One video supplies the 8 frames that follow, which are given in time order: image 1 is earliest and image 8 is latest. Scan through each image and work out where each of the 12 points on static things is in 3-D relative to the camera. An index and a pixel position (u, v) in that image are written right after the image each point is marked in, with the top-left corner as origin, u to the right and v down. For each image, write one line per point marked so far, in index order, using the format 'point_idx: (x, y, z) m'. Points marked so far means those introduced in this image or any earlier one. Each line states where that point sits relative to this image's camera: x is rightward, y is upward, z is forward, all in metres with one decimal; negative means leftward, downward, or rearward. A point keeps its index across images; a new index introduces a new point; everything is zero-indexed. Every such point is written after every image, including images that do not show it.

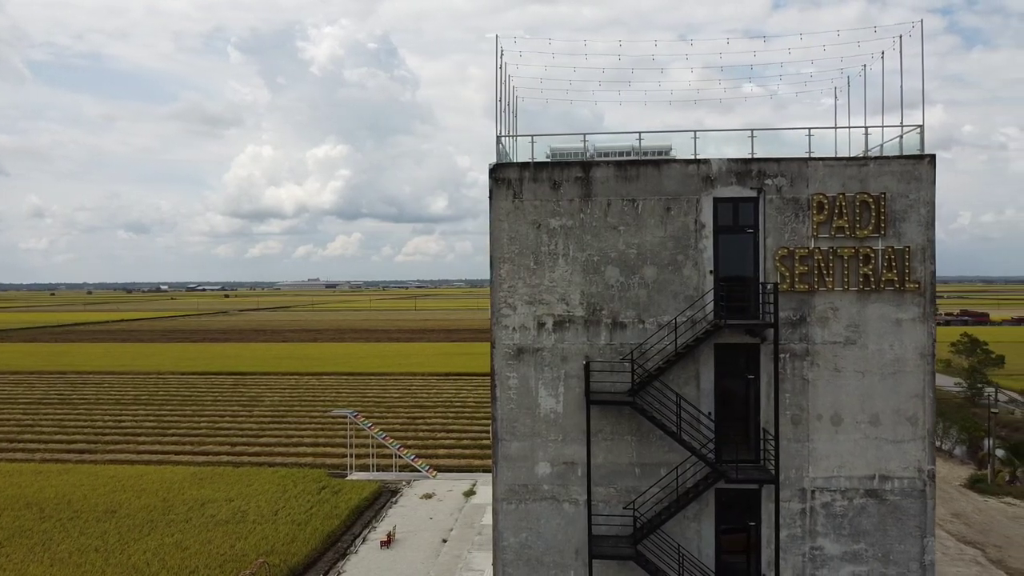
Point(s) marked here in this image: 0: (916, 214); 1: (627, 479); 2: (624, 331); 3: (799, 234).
0: (+6.9, +1.3, +11.1) m
1: (+2.0, -3.3, +11.2) m
2: (+2.0, -0.7, +11.3) m
3: (+4.9, +0.9, +11.1) m
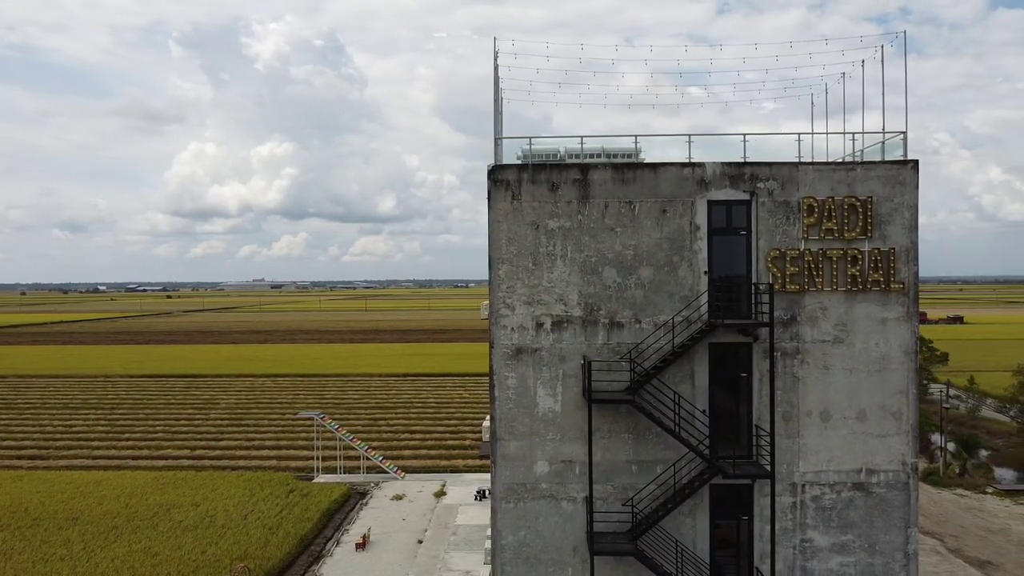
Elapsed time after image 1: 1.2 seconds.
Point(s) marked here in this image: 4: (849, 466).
0: (+6.9, +1.3, +11.5) m
1: (+2.0, -3.3, +11.4) m
2: (+1.9, -0.7, +11.4) m
3: (+4.9, +0.9, +11.5) m
4: (+6.0, -3.2, +11.5) m
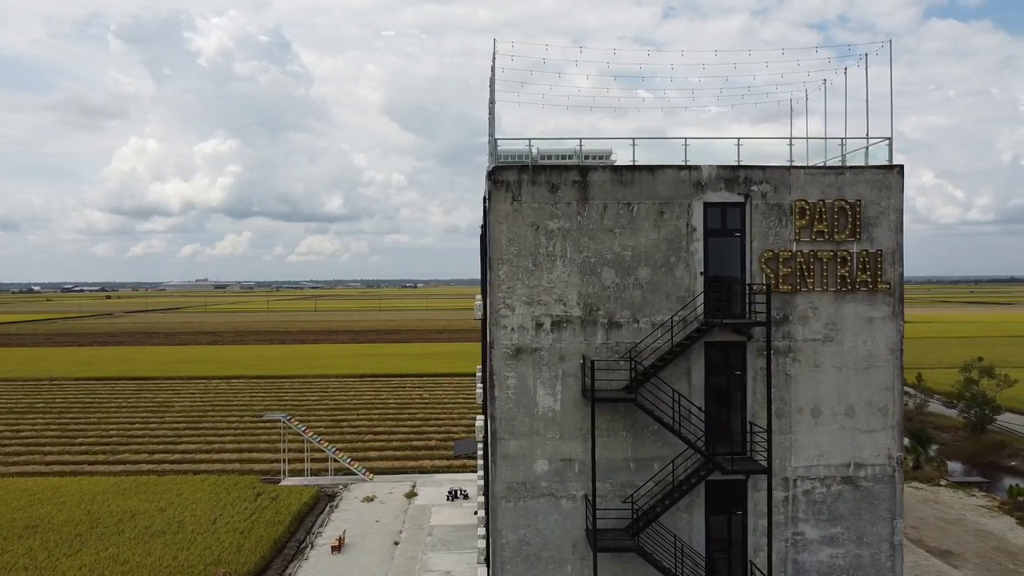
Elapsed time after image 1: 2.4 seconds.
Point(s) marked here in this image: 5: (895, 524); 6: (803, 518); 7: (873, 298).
0: (+6.9, +1.3, +11.9) m
1: (+2.0, -3.3, +11.5) m
2: (+1.9, -0.8, +11.6) m
3: (+4.9, +0.9, +11.8) m
4: (+6.0, -3.2, +11.9) m
5: (+7.0, -4.3, +11.9) m
6: (+5.3, -4.2, +11.9) m
7: (+6.7, -0.2, +11.9) m
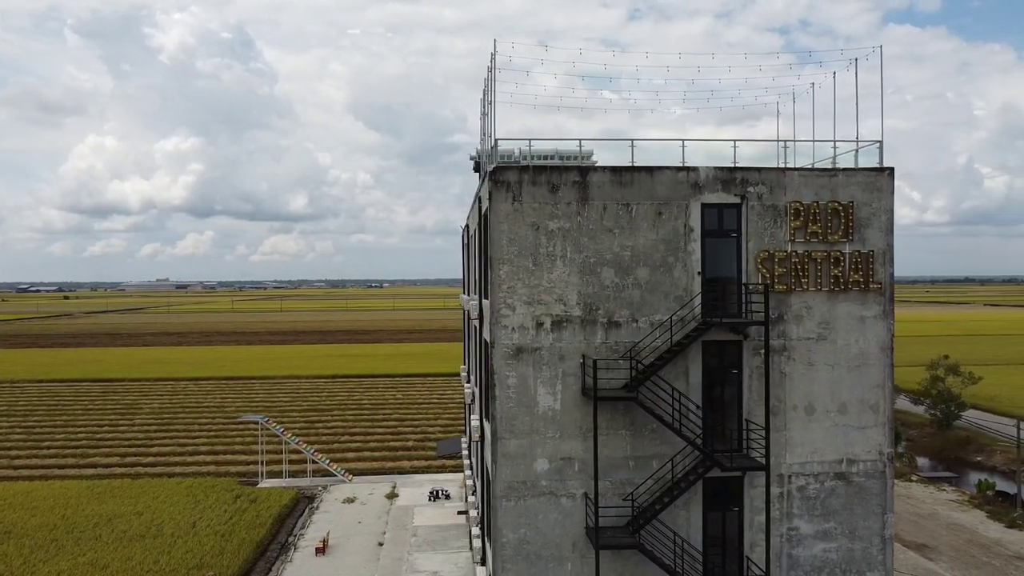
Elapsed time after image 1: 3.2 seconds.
0: (+6.9, +1.3, +12.2) m
1: (+2.0, -3.3, +11.6) m
2: (+1.9, -0.7, +11.7) m
3: (+4.9, +0.9, +12.0) m
4: (+6.0, -3.2, +12.2) m
5: (+7.0, -4.3, +12.2) m
6: (+5.3, -4.2, +12.1) m
7: (+6.7, -0.2, +12.2) m
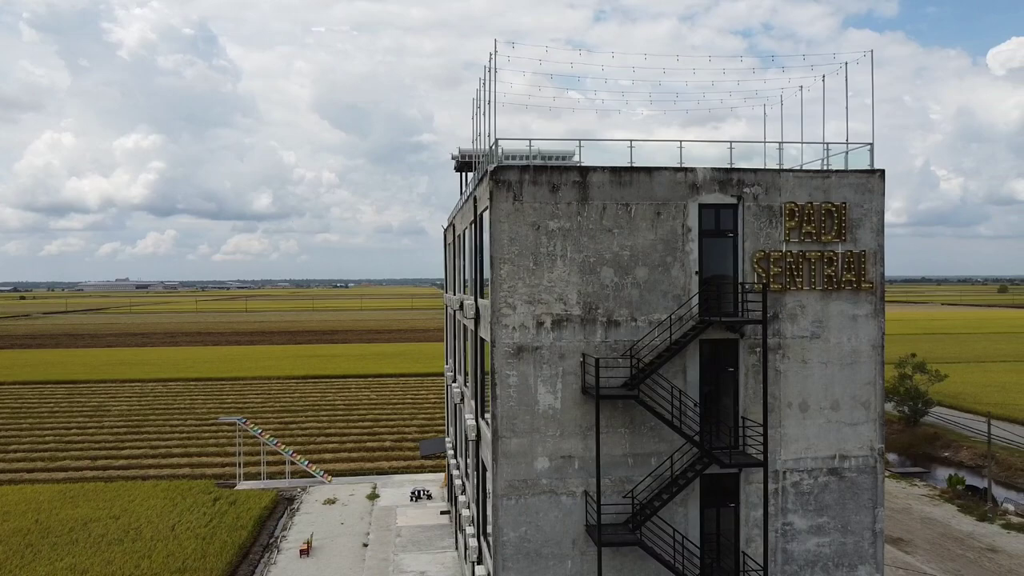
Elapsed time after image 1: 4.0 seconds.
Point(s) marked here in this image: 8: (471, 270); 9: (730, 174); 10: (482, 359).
0: (+6.9, +1.3, +12.4) m
1: (+2.0, -3.3, +11.8) m
2: (+1.9, -0.7, +11.8) m
3: (+4.9, +0.9, +12.2) m
4: (+6.0, -3.2, +12.4) m
5: (+7.0, -4.3, +12.4) m
6: (+5.3, -4.2, +12.3) m
7: (+6.6, -0.2, +12.5) m
8: (-1.3, +0.5, +19.4) m
9: (+4.1, +2.1, +12.1) m
10: (-0.7, -1.6, +14.6) m
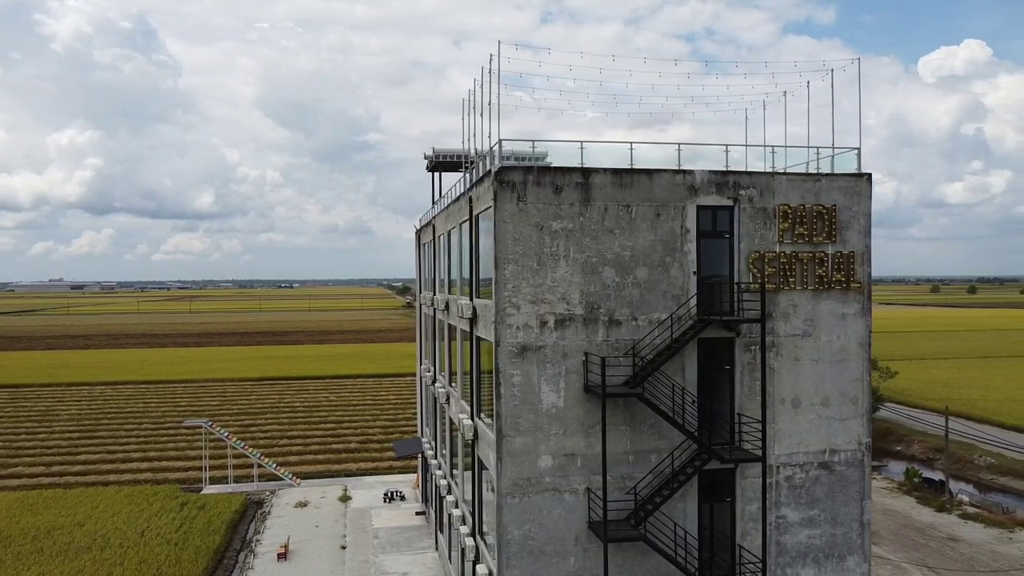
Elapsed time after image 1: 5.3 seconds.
0: (+6.9, +1.3, +12.9) m
1: (+2.0, -3.3, +12.0) m
2: (+2.0, -0.7, +12.0) m
3: (+4.9, +0.9, +12.5) m
4: (+6.0, -3.1, +12.8) m
5: (+7.0, -4.3, +12.9) m
6: (+5.3, -4.2, +12.7) m
7: (+6.7, -0.2, +12.9) m
8: (-1.6, +0.5, +19.4) m
9: (+4.1, +2.1, +12.4) m
10: (-0.8, -1.6, +14.7) m
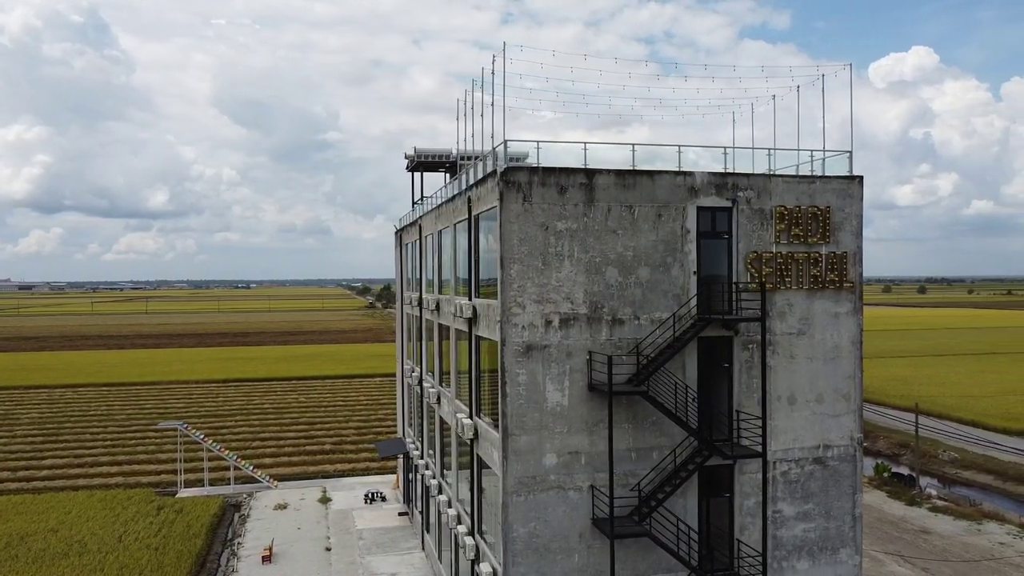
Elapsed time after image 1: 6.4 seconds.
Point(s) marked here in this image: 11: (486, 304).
0: (+6.9, +1.3, +13.3) m
1: (+2.1, -3.3, +12.1) m
2: (+2.1, -0.7, +12.2) m
3: (+5.0, +0.9, +12.8) m
4: (+6.0, -3.1, +13.1) m
5: (+7.1, -4.3, +13.3) m
6: (+5.4, -4.2, +13.0) m
7: (+6.7, -0.2, +13.3) m
8: (-1.8, +0.5, +19.4) m
9: (+4.2, +2.2, +12.6) m
10: (-0.8, -1.6, +14.8) m
11: (-0.5, -0.3, +13.5) m
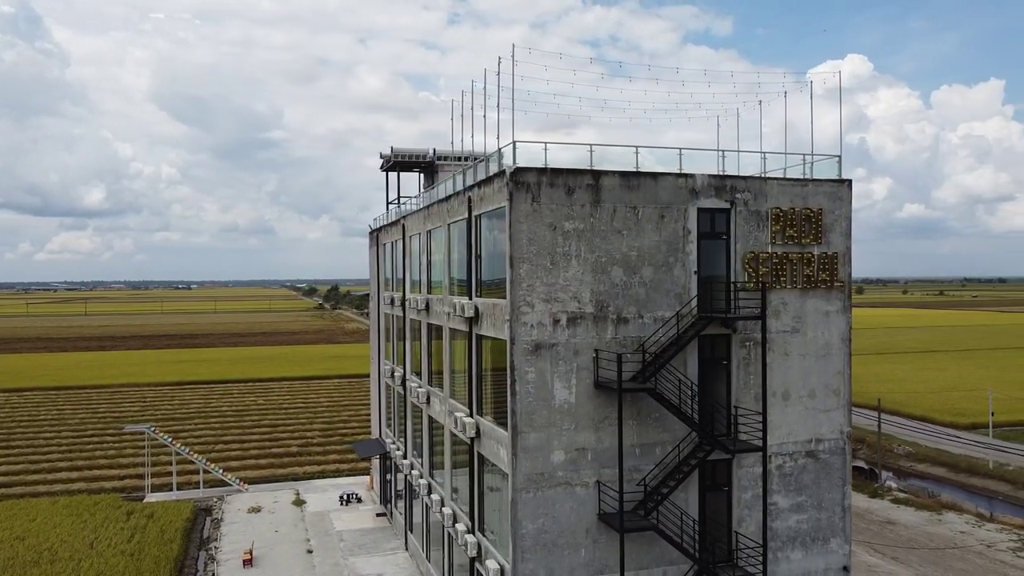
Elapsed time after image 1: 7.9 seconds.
0: (+7.0, +1.3, +13.8) m
1: (+2.3, -3.3, +12.4) m
2: (+2.2, -0.7, +12.4) m
3: (+5.1, +1.0, +13.3) m
4: (+6.1, -3.1, +13.6) m
5: (+7.2, -4.3, +13.8) m
6: (+5.5, -4.2, +13.4) m
7: (+6.8, -0.1, +13.8) m
8: (-2.0, +0.6, +19.5) m
9: (+4.3, +2.2, +13.0) m
10: (-0.8, -1.6, +14.9) m
11: (-0.5, -0.3, +13.7) m
